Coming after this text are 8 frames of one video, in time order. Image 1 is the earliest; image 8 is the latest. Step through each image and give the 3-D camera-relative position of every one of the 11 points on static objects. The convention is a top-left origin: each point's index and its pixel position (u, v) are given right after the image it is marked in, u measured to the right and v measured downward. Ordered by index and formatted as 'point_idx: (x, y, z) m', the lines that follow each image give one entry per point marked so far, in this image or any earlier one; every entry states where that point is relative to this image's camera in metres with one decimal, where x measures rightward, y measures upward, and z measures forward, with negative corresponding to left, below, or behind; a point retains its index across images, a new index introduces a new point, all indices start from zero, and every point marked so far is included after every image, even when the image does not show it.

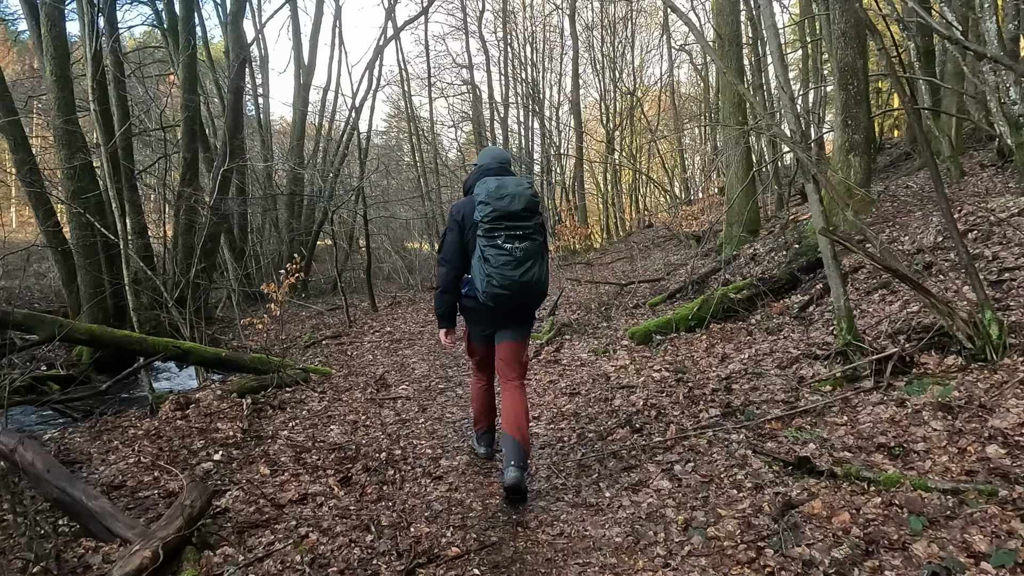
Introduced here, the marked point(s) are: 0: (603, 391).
0: (+0.7, -0.8, +5.2) m
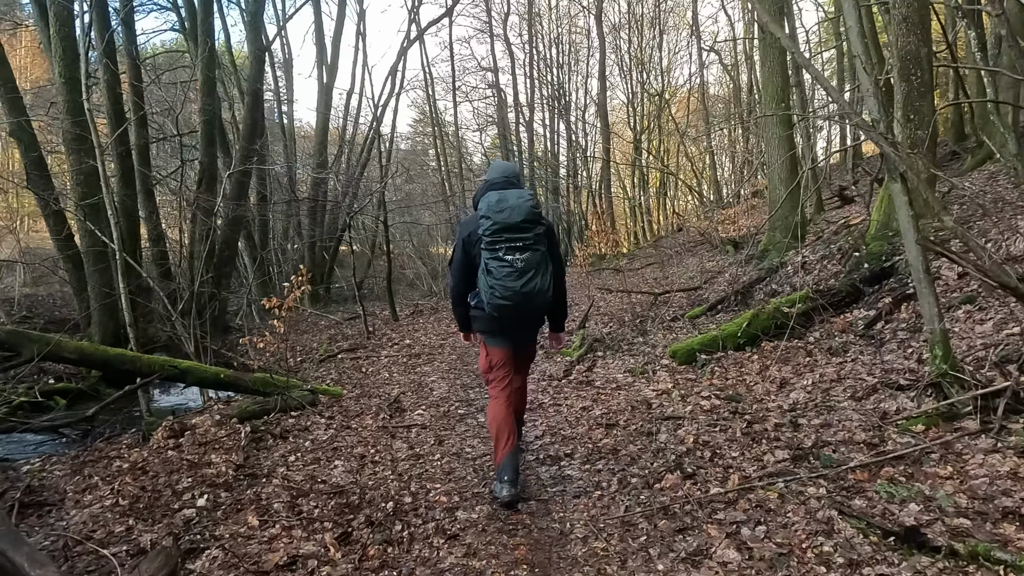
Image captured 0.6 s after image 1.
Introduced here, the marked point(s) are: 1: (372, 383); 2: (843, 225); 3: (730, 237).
0: (+0.9, -0.9, +4.5) m
1: (-1.4, -0.9, +6.8) m
2: (+4.4, +0.8, +9.2) m
3: (+4.5, +1.0, +14.4) m
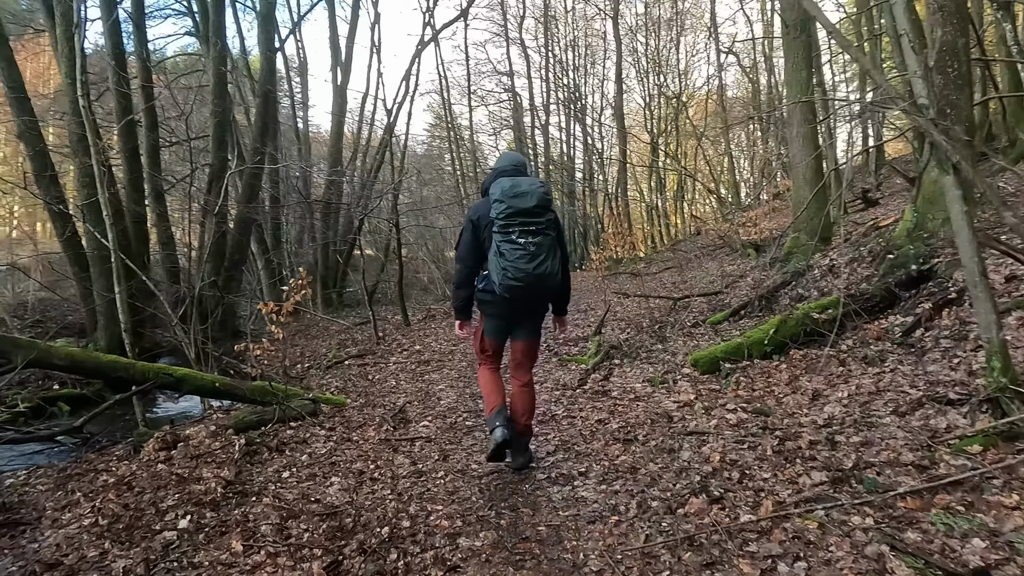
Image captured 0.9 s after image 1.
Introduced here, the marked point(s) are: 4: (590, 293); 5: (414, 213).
0: (+0.9, -0.9, +4.2) m
1: (-1.3, -1.0, +6.5) m
2: (+4.5, +0.8, +8.8) m
3: (+4.8, +0.9, +14.0) m
4: (+1.7, -0.1, +14.7) m
5: (-2.6, +2.0, +18.4) m
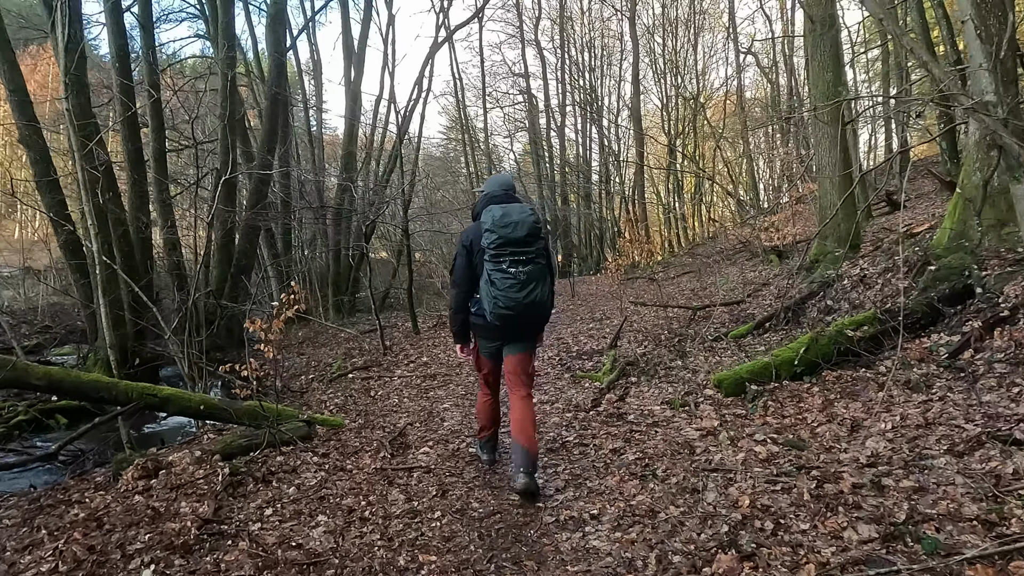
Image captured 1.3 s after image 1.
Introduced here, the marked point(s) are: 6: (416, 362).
0: (+1.0, -1.0, +3.8) m
1: (-1.2, -1.1, +6.1) m
2: (+4.7, +0.6, +8.3) m
3: (+5.1, +0.8, +13.5) m
4: (+2.0, -0.3, +14.3) m
5: (-2.3, +1.8, +18.0) m
6: (-1.2, -0.9, +8.7) m
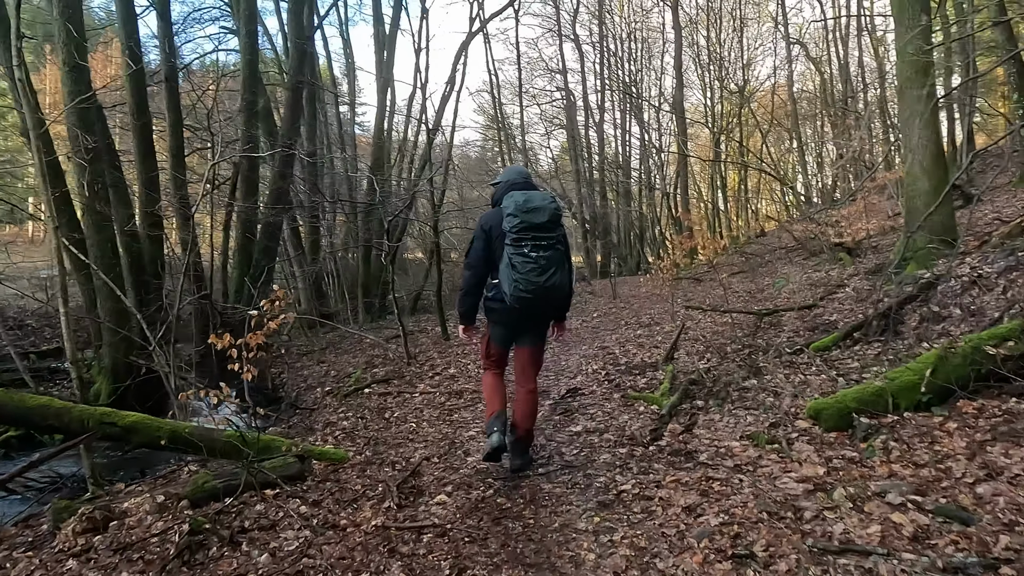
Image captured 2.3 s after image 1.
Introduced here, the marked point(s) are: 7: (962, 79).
0: (+1.1, -1.0, +2.7) m
1: (-0.9, -1.1, +5.1) m
2: (+5.1, +0.6, +7.0) m
3: (+5.7, +0.8, +12.1) m
4: (+2.7, -0.3, +13.1) m
5: (-1.3, +1.8, +17.1) m
6: (-0.8, -1.0, +7.7) m
7: (+7.8, +3.6, +12.0) m
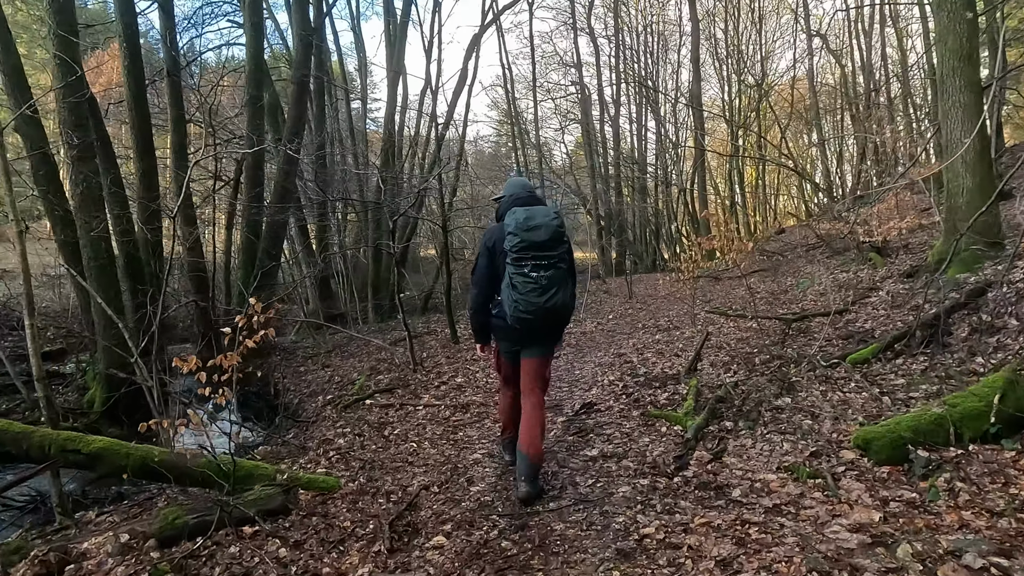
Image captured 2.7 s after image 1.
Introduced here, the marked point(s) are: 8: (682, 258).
0: (+1.1, -1.1, +2.2) m
1: (-0.8, -1.2, +4.7) m
2: (+5.2, +0.6, +6.4) m
3: (+5.9, +0.7, +11.5) m
4: (+2.9, -0.3, +12.6) m
5: (-1.0, +1.8, +16.6) m
6: (-0.7, -1.0, +7.3) m
7: (+8.0, +3.6, +11.4) m
8: (+3.1, +0.6, +12.6) m
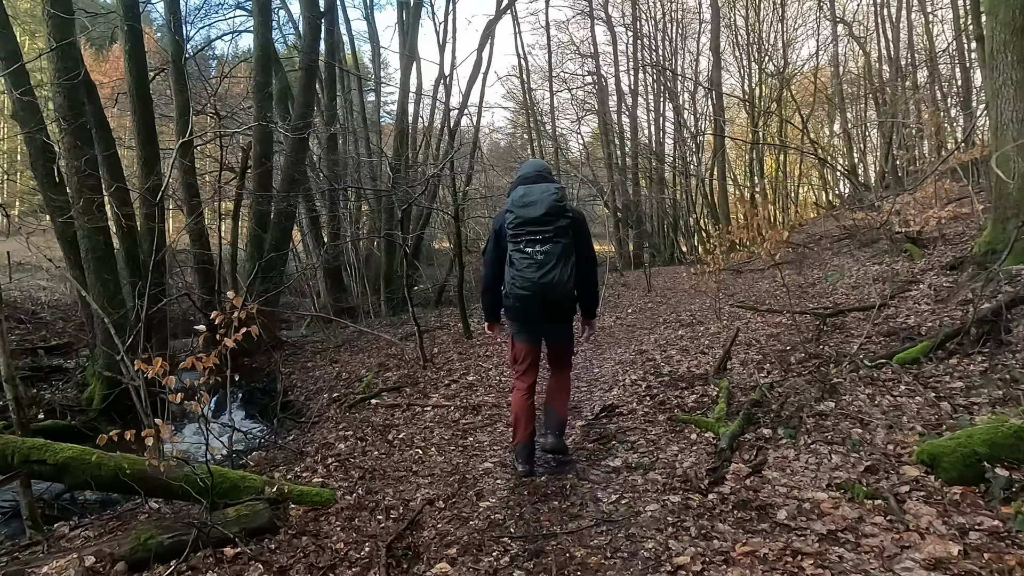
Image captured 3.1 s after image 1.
0: (+1.2, -1.1, +1.7) m
1: (-0.7, -1.1, +4.3) m
2: (+5.3, +0.6, +5.8) m
3: (+6.2, +0.9, +11.0) m
4: (+3.2, -0.2, +12.1) m
5: (-0.7, +2.0, +16.2) m
6: (-0.5, -0.9, +6.9) m
7: (+8.3, +3.7, +10.7) m
8: (+3.4, +0.7, +12.1) m
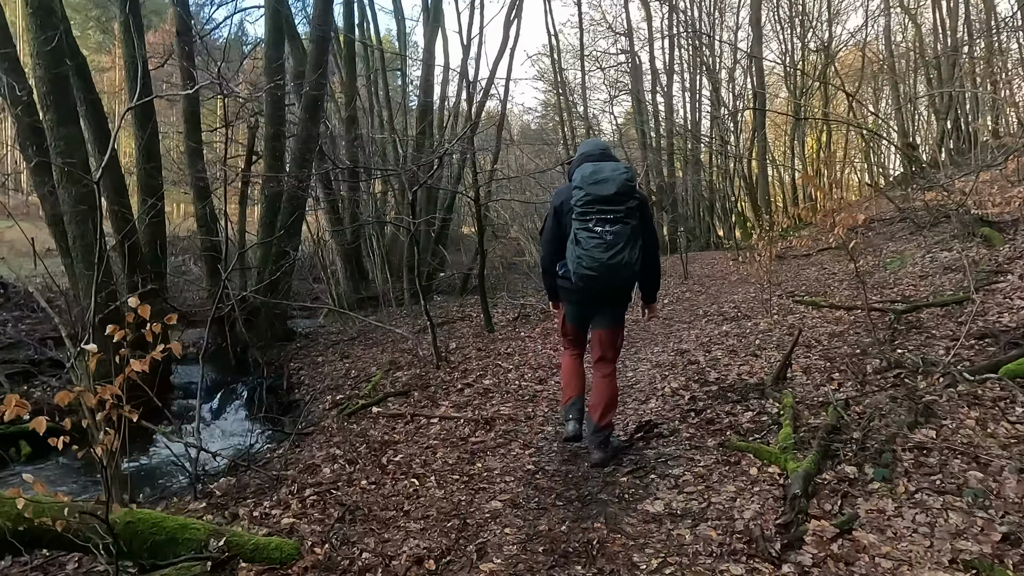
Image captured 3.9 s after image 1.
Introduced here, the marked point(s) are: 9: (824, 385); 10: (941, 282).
0: (+1.1, -1.1, +0.9) m
1: (-0.7, -1.1, +3.5) m
2: (+5.4, +0.7, +4.7) m
3: (+6.5, +1.0, +9.8) m
4: (+3.6, 0.0, +11.1) m
5: (-0.1, +2.3, +15.3) m
6: (-0.3, -0.9, +6.1) m
7: (+8.6, +3.9, +9.4) m
8: (+3.8, +0.9, +11.1) m
9: (+2.0, -0.6, +4.6) m
10: (+4.7, +0.1, +7.7) m
